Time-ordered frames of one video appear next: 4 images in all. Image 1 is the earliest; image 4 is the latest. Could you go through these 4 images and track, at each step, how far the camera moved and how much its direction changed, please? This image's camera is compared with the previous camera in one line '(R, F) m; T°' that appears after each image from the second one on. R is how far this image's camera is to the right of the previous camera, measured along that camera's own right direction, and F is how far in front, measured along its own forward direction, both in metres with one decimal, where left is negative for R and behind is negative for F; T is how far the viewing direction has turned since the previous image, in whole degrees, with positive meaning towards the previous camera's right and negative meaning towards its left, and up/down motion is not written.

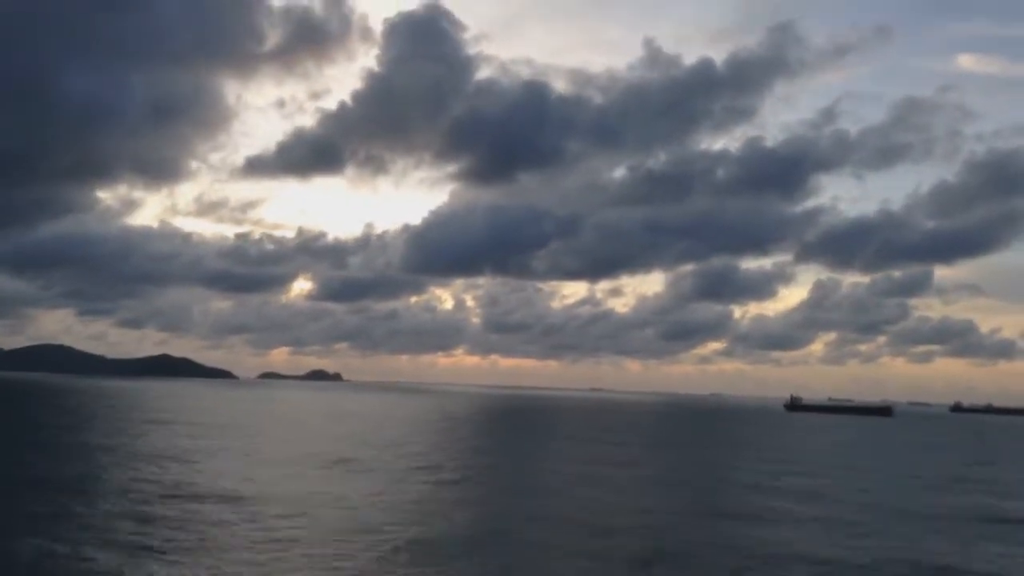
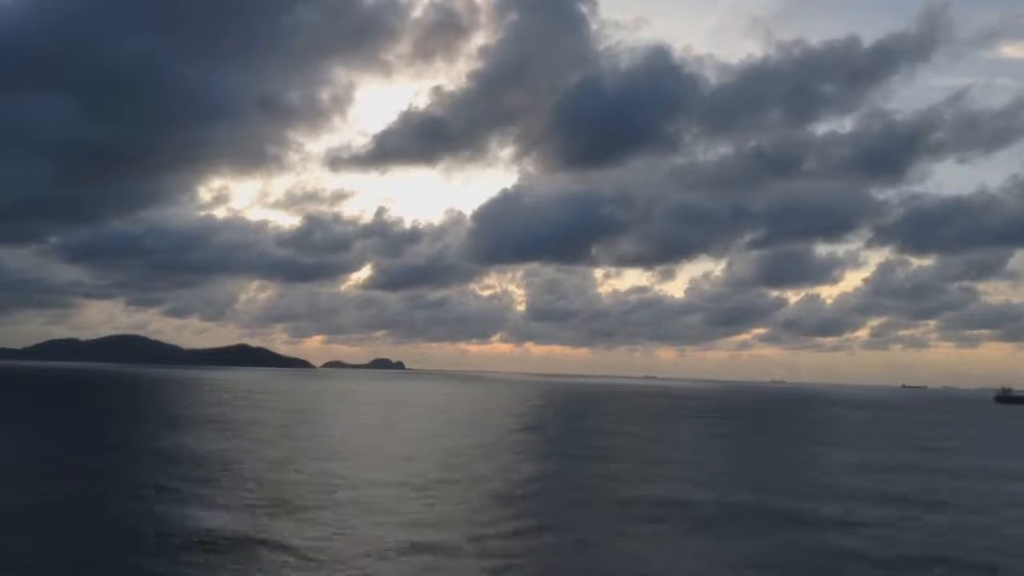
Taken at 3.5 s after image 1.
(-4.6, +0.3) m; -1°
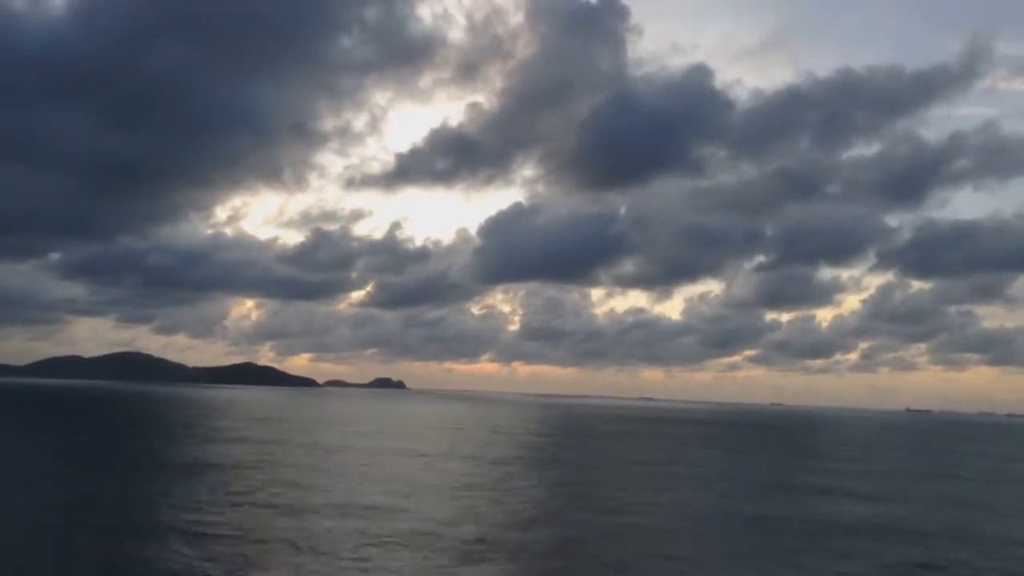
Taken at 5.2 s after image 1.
(-2.3, +0.2) m; +1°
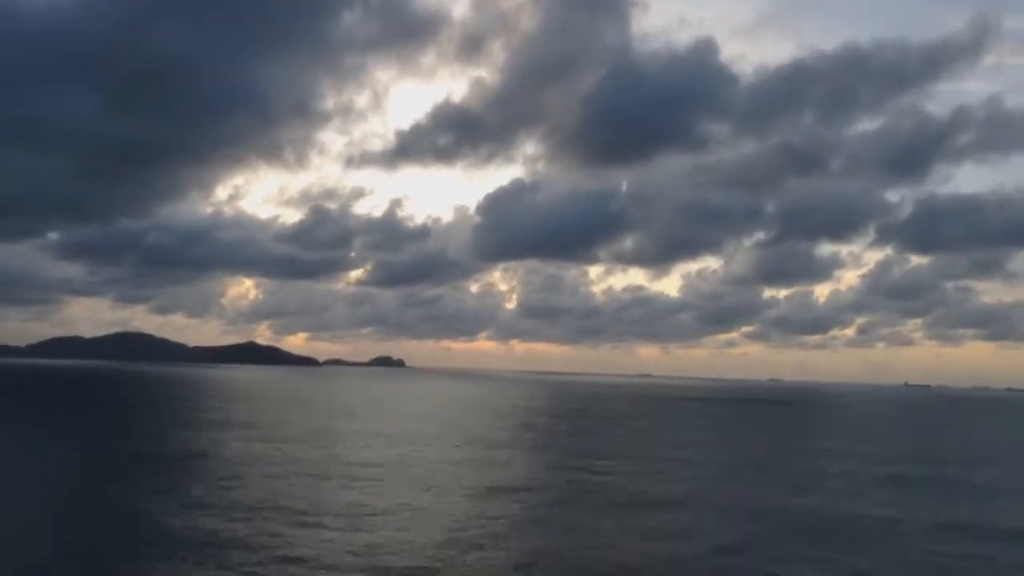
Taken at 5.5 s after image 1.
(-0.4, 0.0) m; 0°
